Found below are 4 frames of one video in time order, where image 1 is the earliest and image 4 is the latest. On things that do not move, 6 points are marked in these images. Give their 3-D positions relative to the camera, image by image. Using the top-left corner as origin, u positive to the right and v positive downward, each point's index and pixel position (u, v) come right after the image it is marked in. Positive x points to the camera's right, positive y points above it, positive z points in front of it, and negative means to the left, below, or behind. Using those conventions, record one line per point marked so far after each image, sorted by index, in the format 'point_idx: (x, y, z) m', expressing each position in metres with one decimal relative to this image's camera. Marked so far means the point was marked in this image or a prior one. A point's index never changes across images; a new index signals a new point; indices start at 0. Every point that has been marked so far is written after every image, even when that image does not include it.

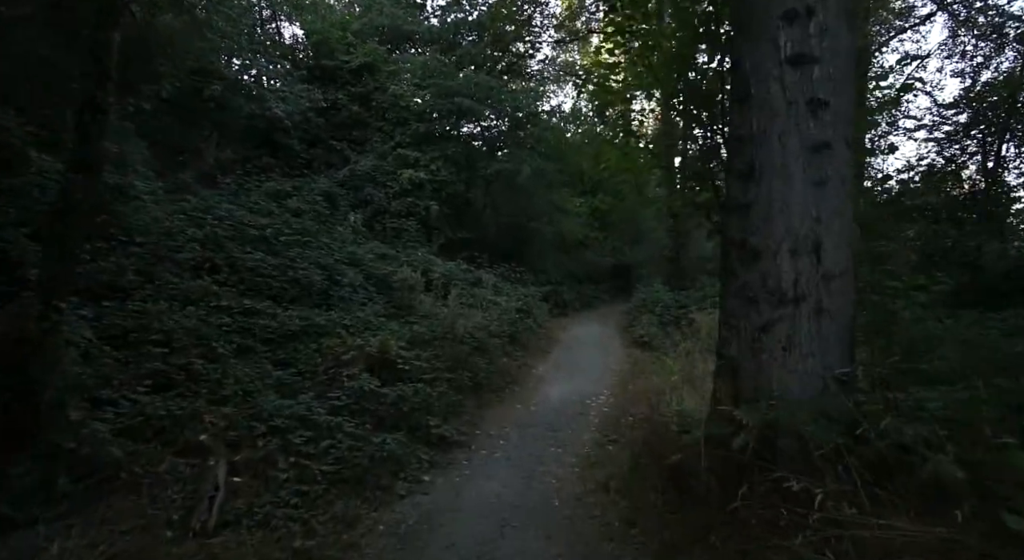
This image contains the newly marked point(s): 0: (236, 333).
0: (-3.3, -0.7, +6.3) m
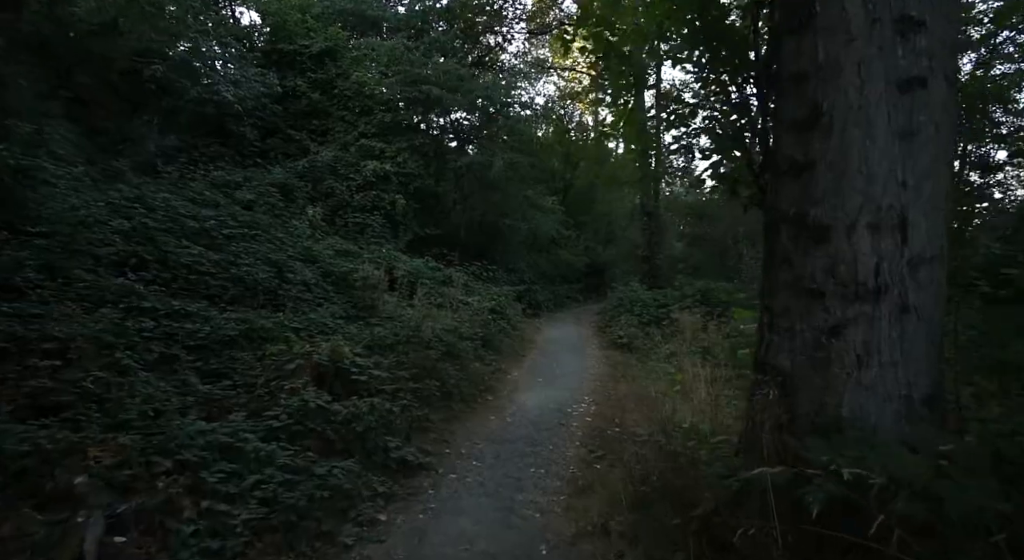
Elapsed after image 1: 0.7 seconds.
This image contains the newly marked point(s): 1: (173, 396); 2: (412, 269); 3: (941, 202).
0: (-3.6, -0.6, +5.3) m
1: (-2.9, -1.0, +4.4) m
2: (-2.2, +0.2, +11.5) m
3: (+1.7, +0.3, +2.0) m
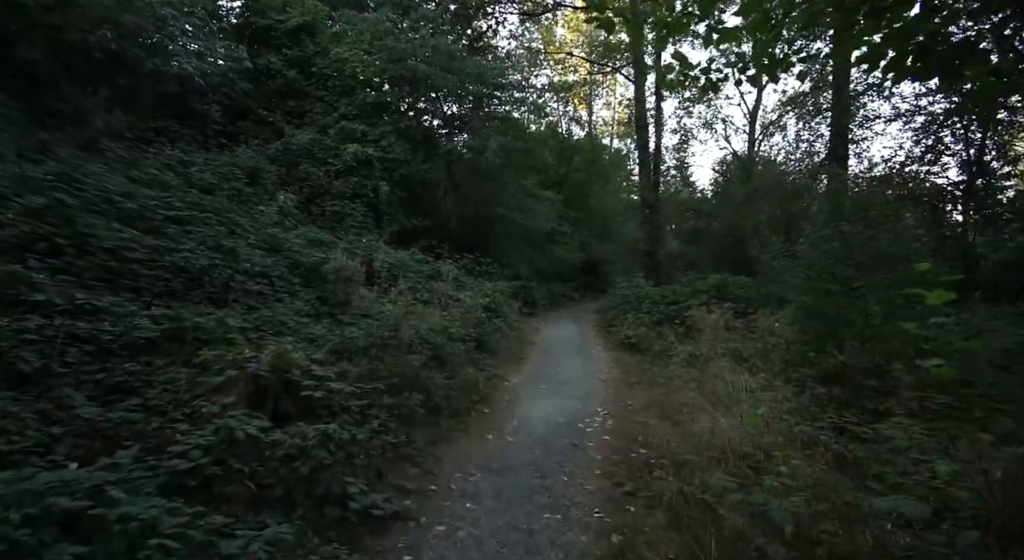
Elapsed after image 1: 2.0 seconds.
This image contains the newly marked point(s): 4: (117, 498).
0: (-3.6, -0.5, +4.0) m
1: (-2.8, -0.8, +3.0) m
2: (-2.3, +0.4, +10.1) m
3: (+1.8, +0.4, +0.8) m
4: (-1.9, -1.1, +2.5) m
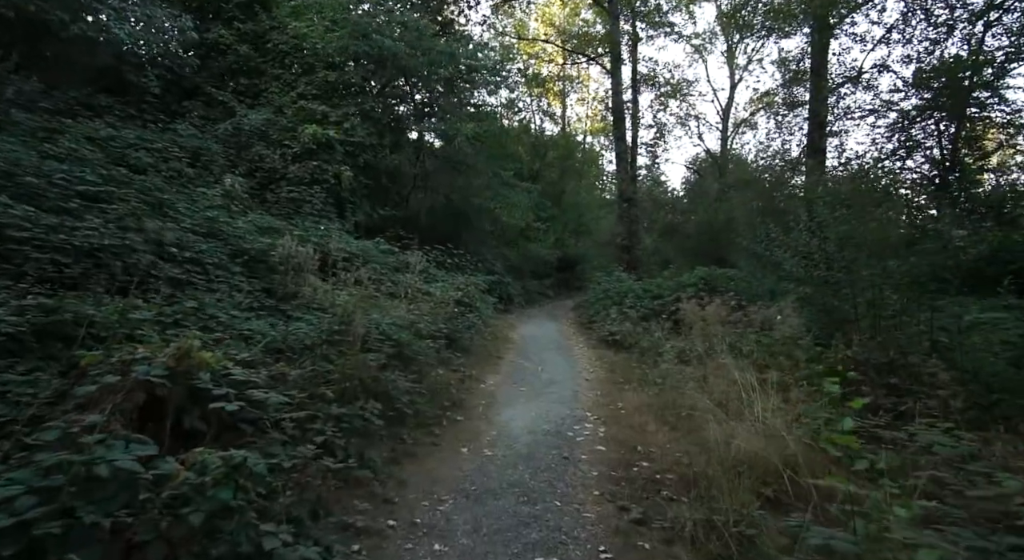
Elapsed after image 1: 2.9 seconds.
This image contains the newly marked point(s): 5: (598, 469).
0: (-3.7, -0.3, +2.9) m
1: (-2.8, -0.7, +2.0) m
2: (-2.7, +0.5, +9.1) m
3: (+1.8, +0.6, -0.1) m
4: (-1.9, -0.9, +1.5) m
5: (+0.8, -1.7, +4.6) m
